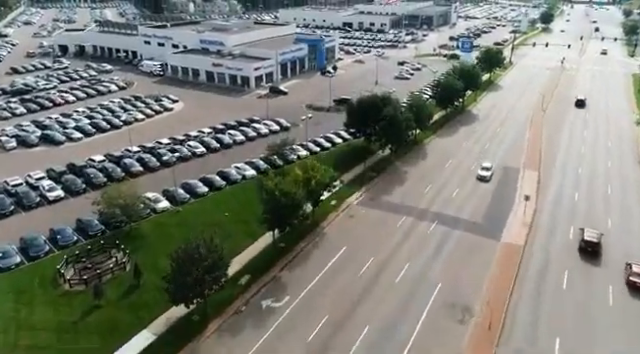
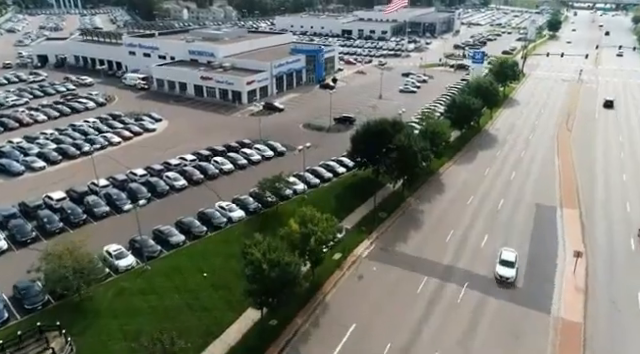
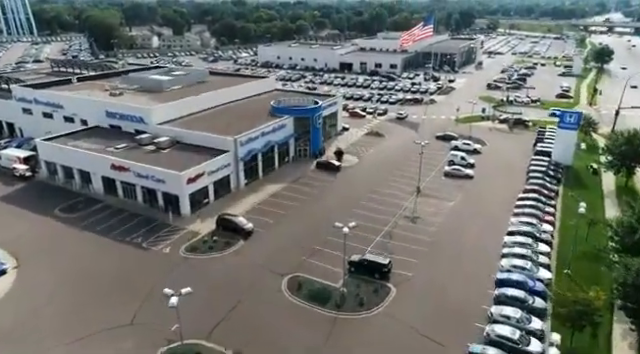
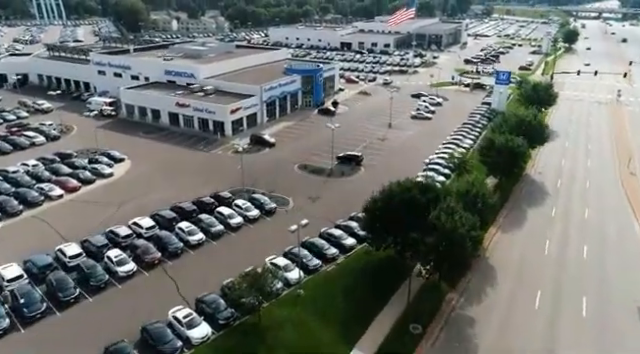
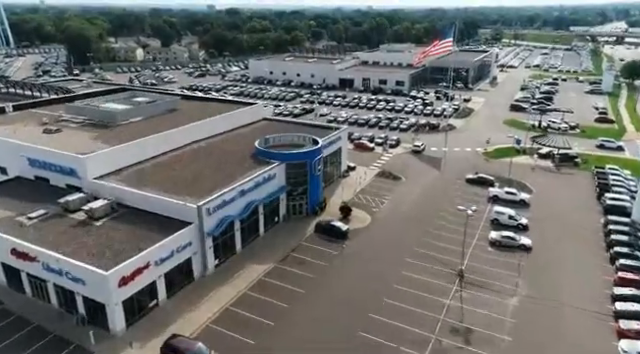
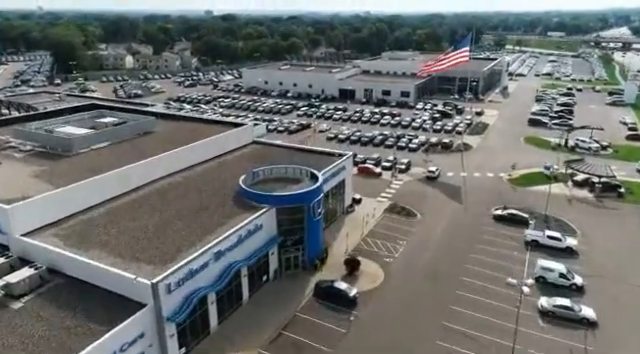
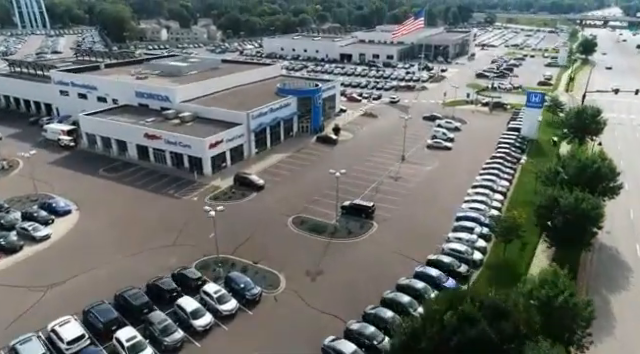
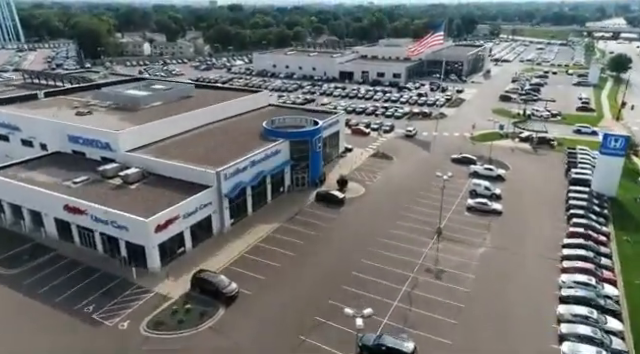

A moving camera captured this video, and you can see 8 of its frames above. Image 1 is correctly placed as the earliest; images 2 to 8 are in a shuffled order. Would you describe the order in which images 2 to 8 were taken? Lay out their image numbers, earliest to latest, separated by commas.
2, 4, 7, 3, 8, 5, 6
